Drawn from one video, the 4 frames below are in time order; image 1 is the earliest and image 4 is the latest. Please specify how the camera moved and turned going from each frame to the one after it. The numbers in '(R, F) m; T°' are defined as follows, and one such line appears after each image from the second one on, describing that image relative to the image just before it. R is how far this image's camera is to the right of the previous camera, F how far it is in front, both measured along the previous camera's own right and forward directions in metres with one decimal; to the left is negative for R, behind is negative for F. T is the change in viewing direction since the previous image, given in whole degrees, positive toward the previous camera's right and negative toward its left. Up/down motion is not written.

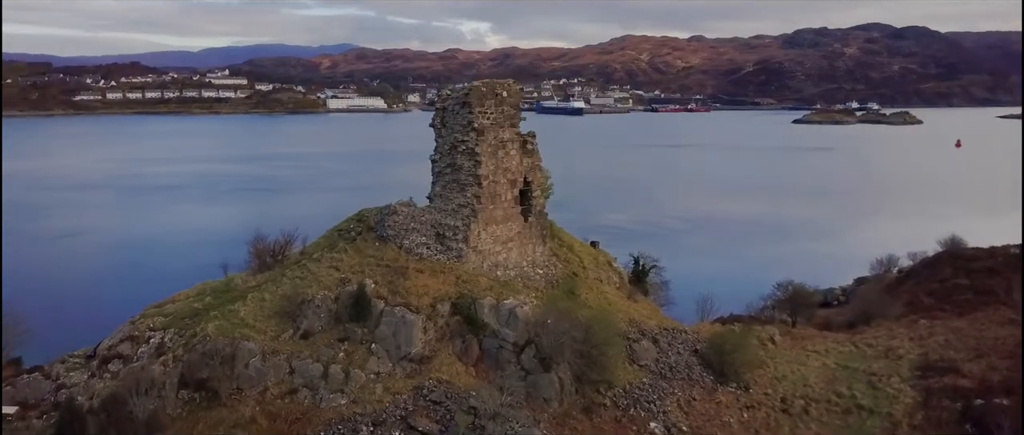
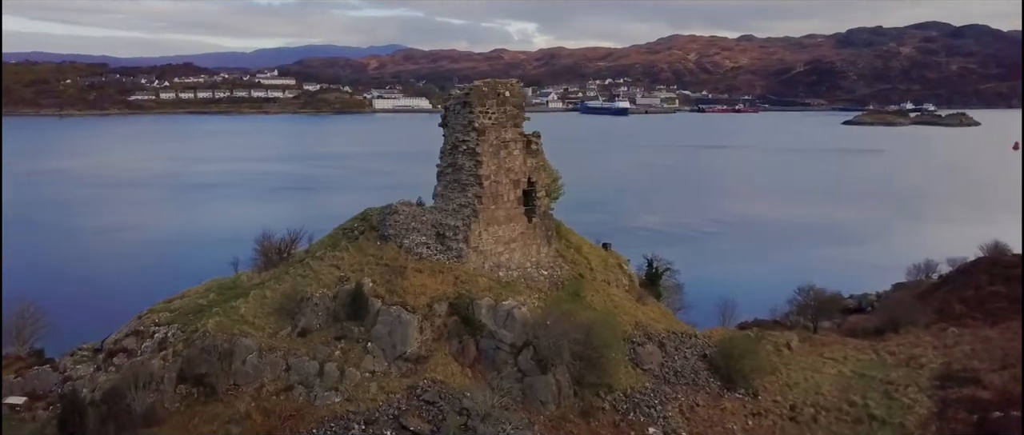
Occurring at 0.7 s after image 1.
(+0.8, +0.1) m; -3°
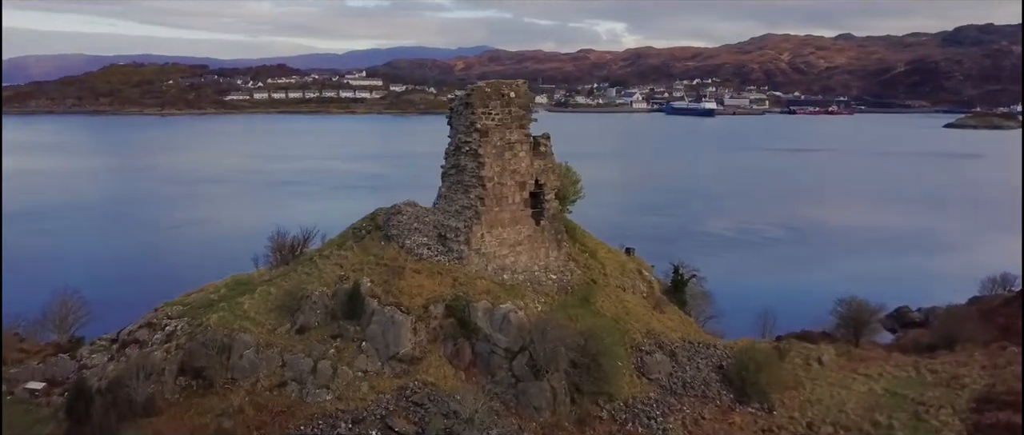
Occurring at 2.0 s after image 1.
(+1.4, +0.2) m; -6°
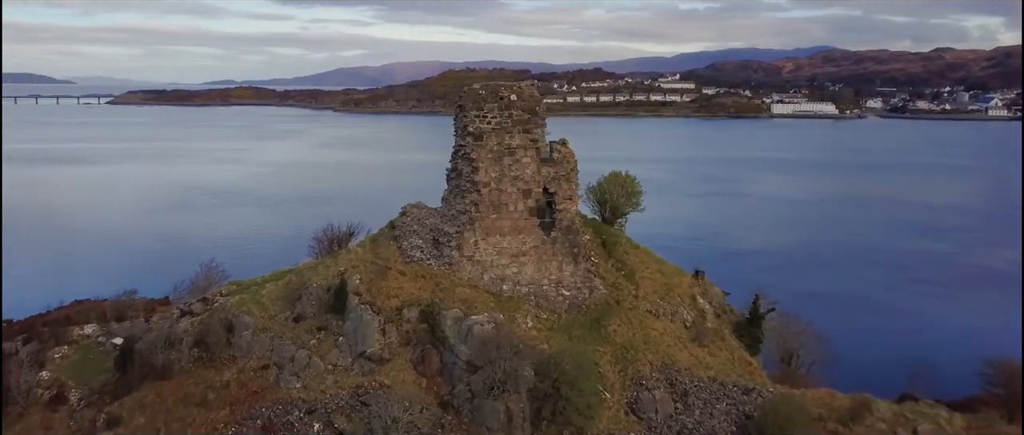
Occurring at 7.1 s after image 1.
(+5.1, +1.7) m; -23°
